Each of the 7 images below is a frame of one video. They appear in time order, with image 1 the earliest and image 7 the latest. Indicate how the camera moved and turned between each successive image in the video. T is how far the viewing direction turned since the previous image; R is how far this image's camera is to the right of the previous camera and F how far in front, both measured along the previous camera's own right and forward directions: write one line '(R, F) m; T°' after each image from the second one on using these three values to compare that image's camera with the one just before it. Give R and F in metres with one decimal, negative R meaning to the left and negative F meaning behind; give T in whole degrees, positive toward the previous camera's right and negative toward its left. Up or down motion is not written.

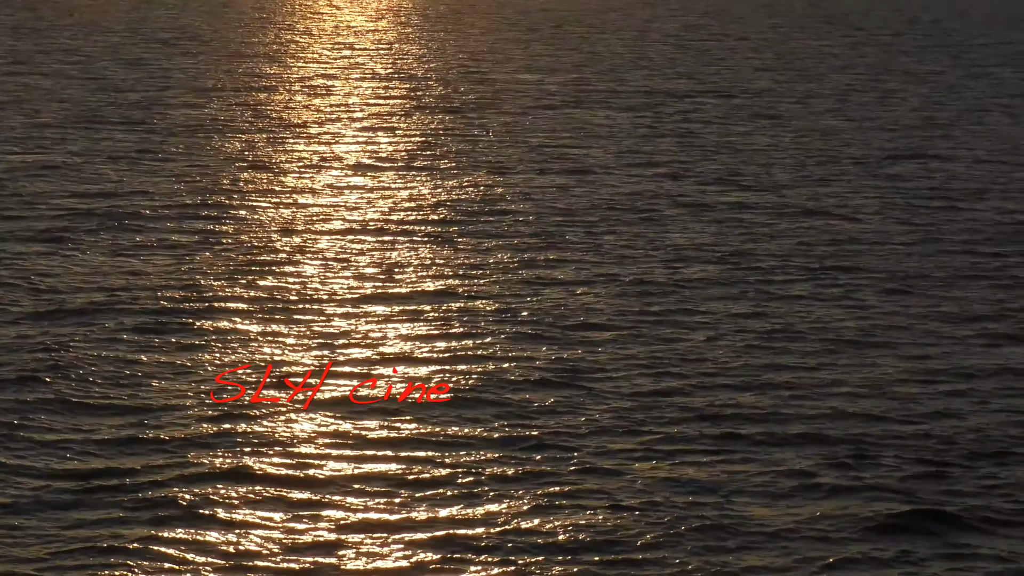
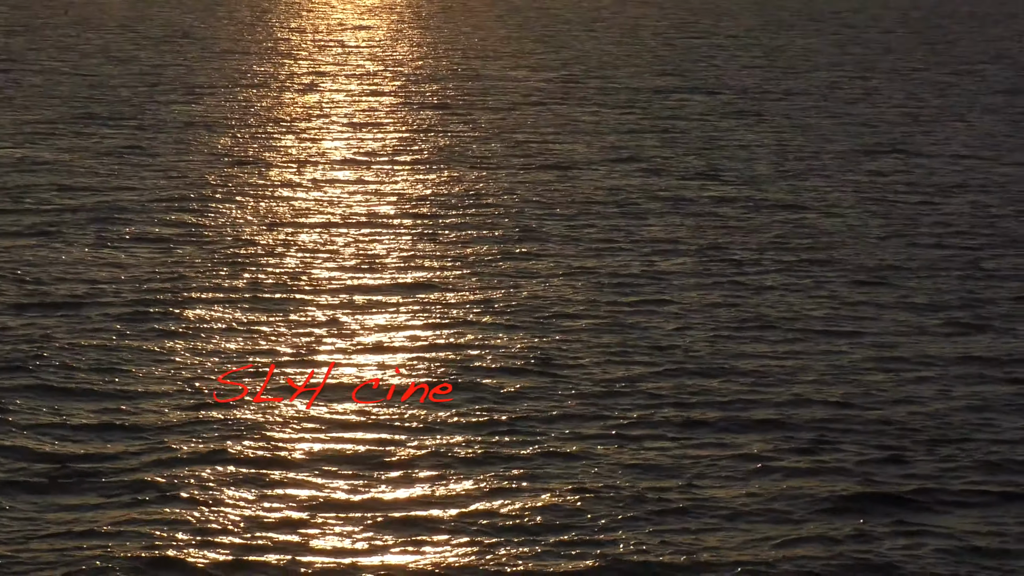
(+0.5, -0.4) m; -1°
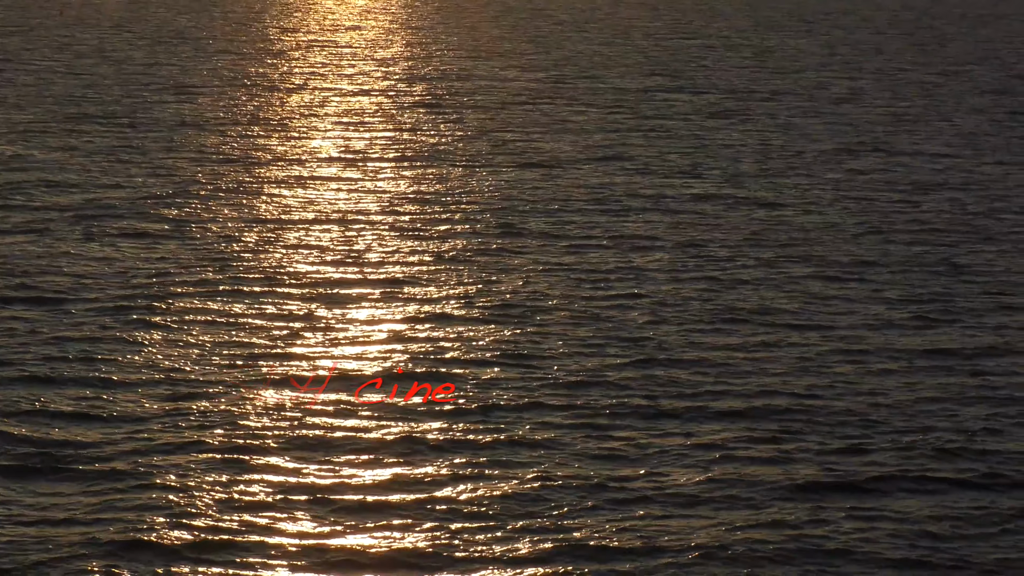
(+0.3, -0.3) m; 0°
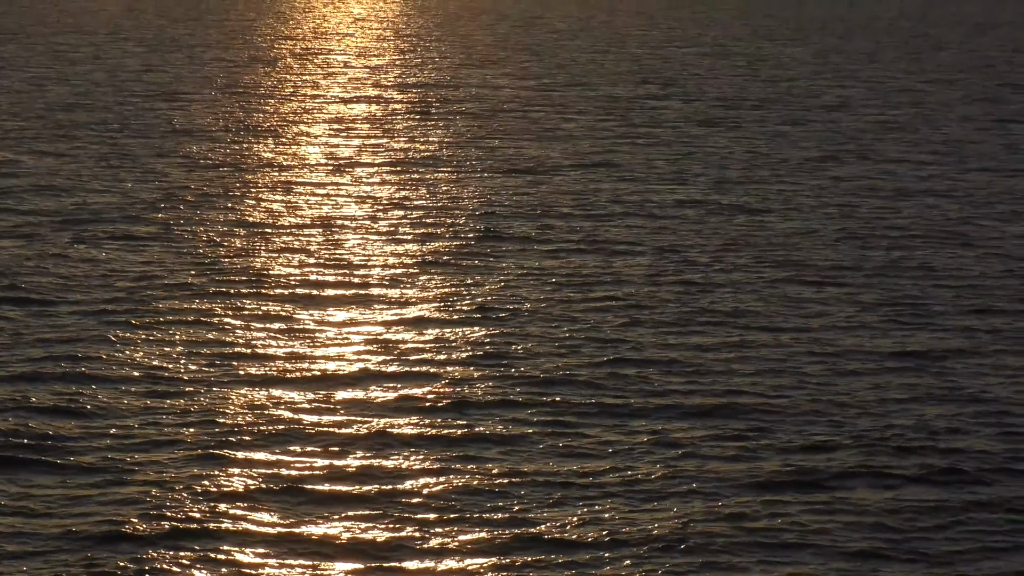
(+0.3, -0.3) m; 0°
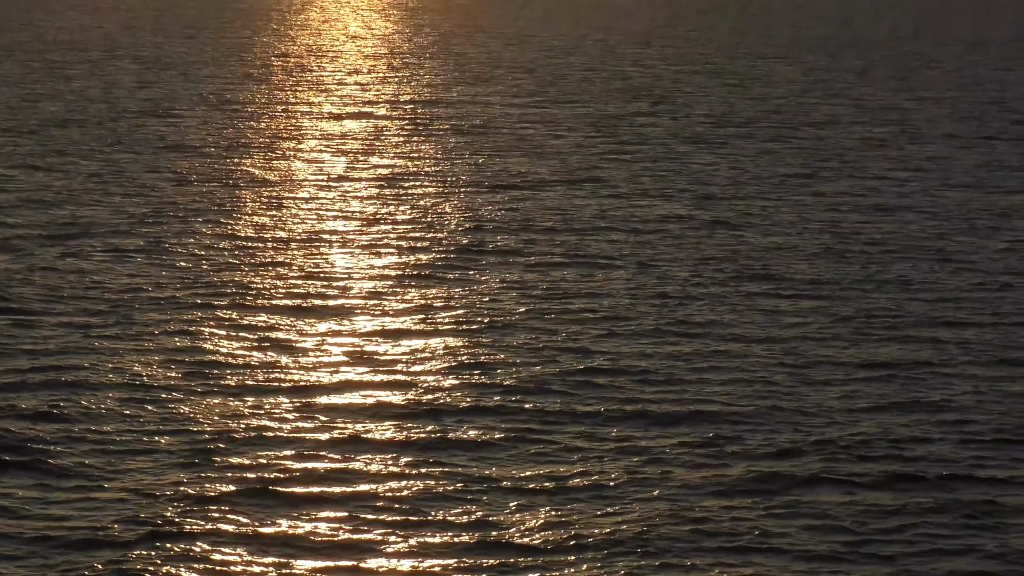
(+0.2, -0.3) m; 0°
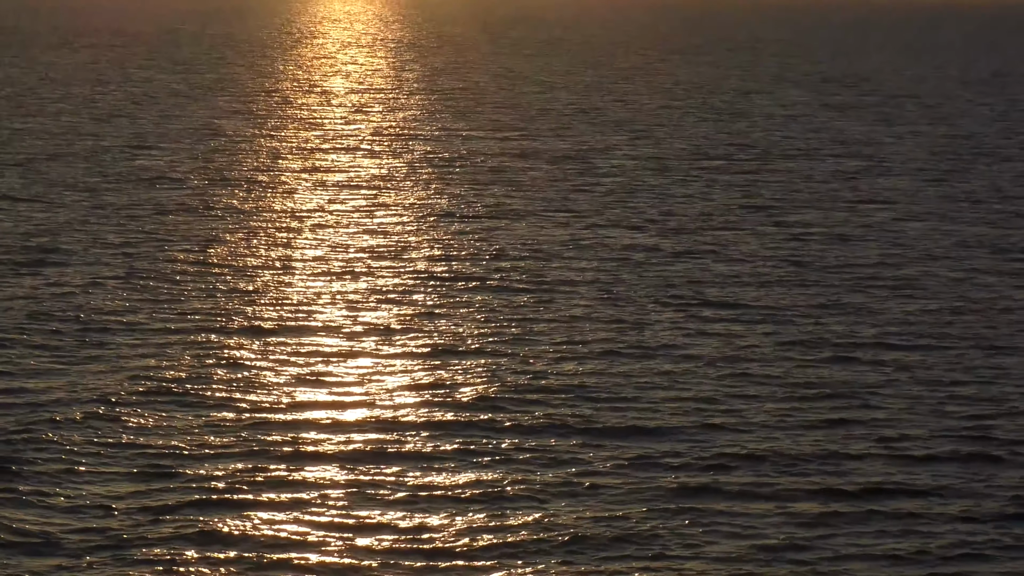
(+0.5, -0.6) m; 0°
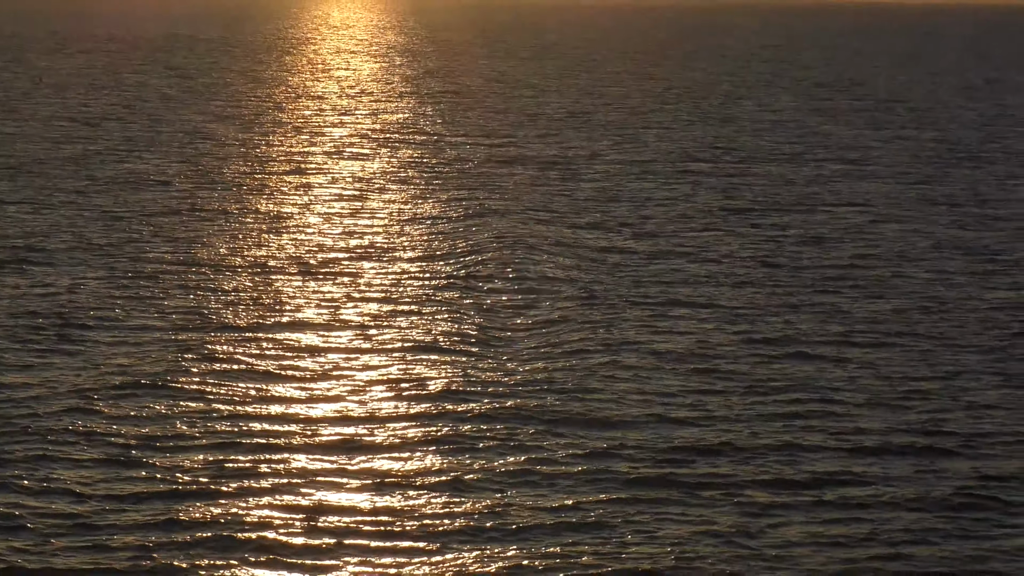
(+0.2, -0.5) m; 0°
